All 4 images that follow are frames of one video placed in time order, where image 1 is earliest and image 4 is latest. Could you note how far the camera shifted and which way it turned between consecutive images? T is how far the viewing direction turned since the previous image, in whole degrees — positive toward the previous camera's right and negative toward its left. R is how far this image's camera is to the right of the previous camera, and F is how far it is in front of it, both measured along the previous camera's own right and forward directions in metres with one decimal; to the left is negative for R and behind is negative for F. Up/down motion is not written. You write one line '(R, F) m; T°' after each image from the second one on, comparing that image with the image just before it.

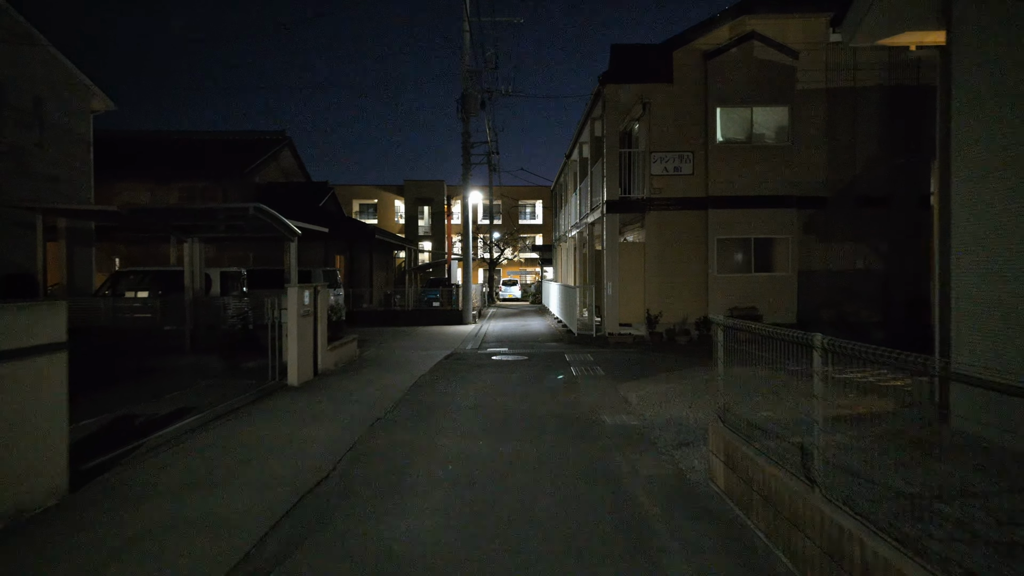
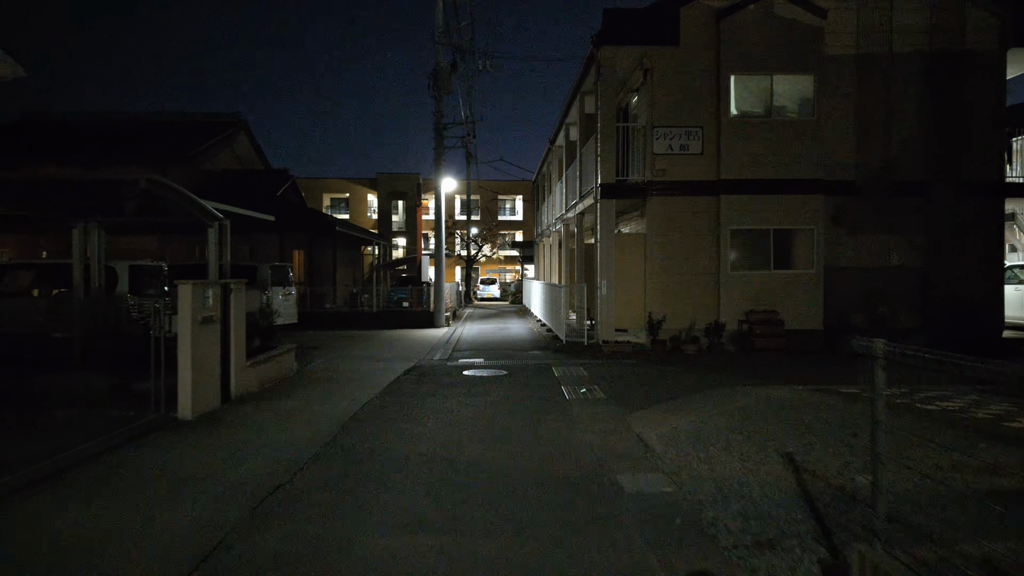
(0.0, +2.6) m; +2°
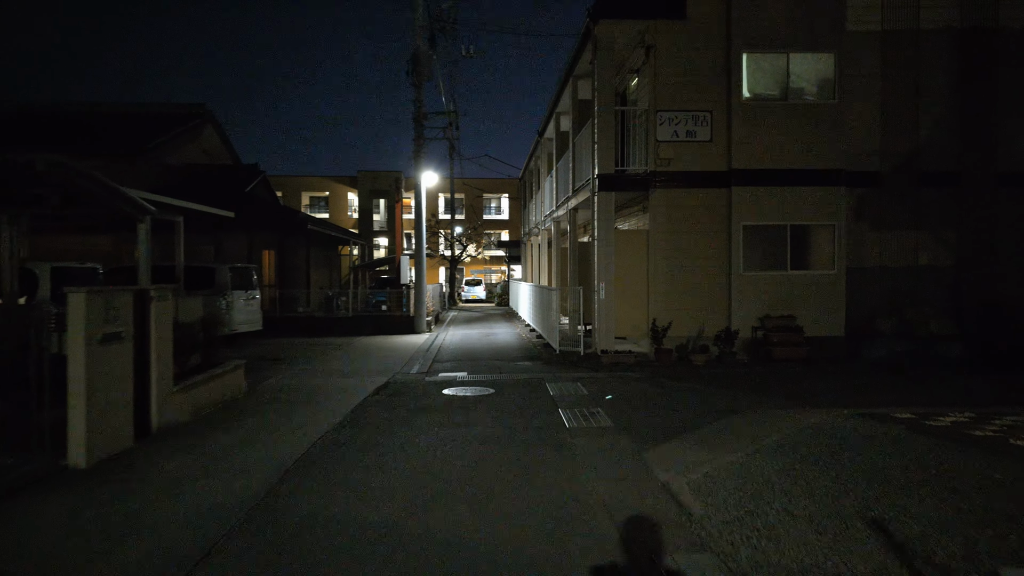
(0.0, +1.6) m; +1°
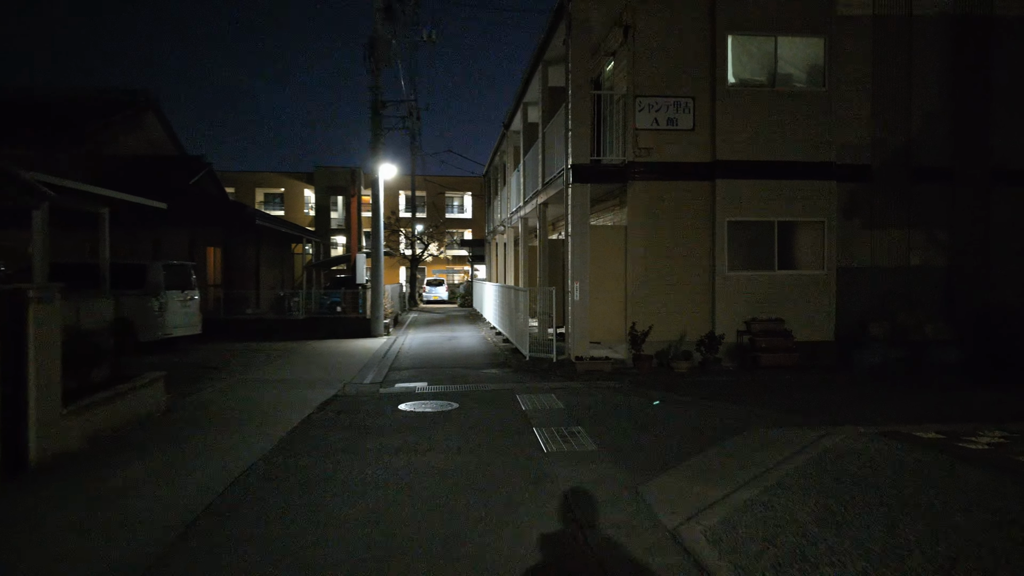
(-0.1, +1.2) m; +3°
